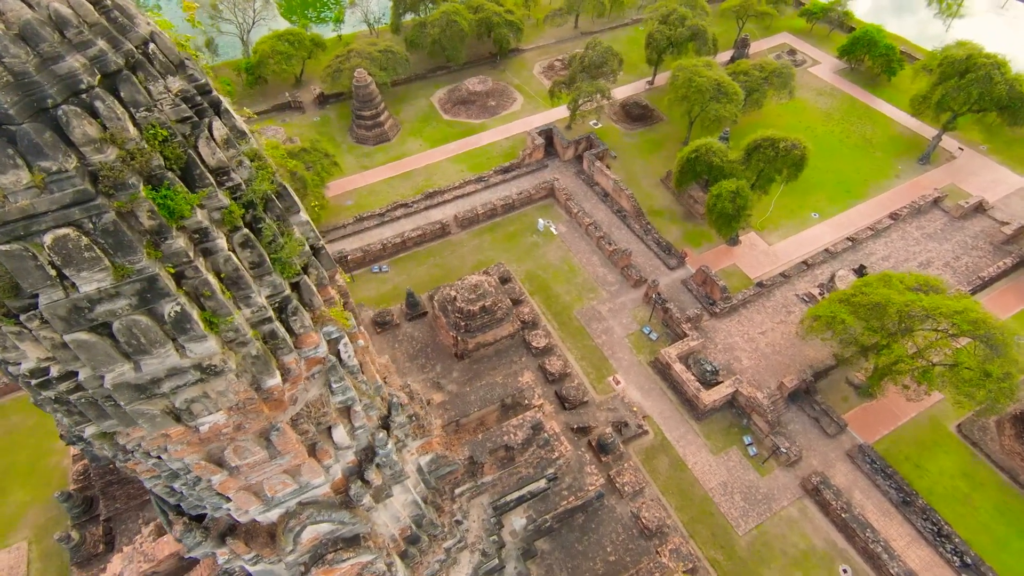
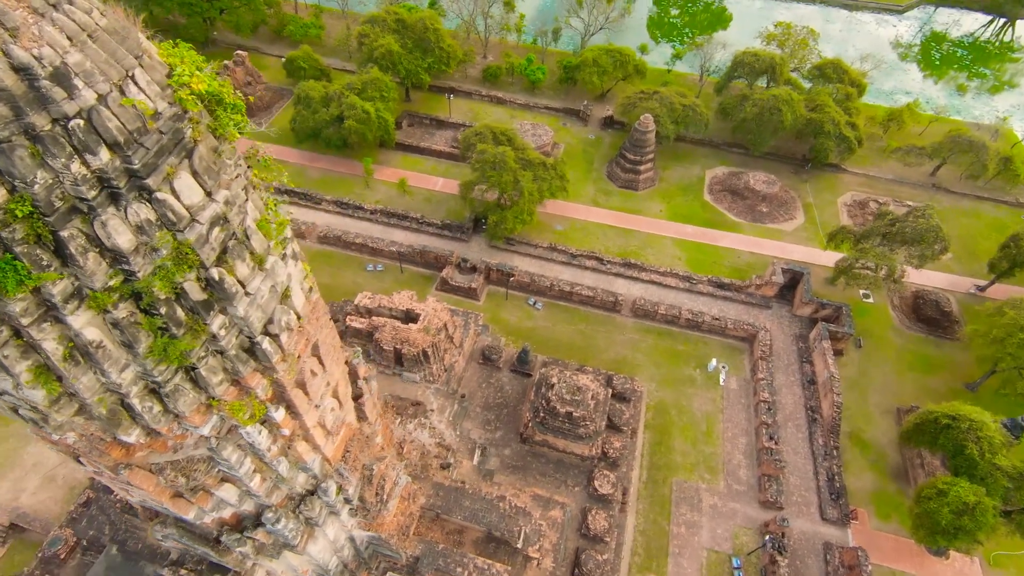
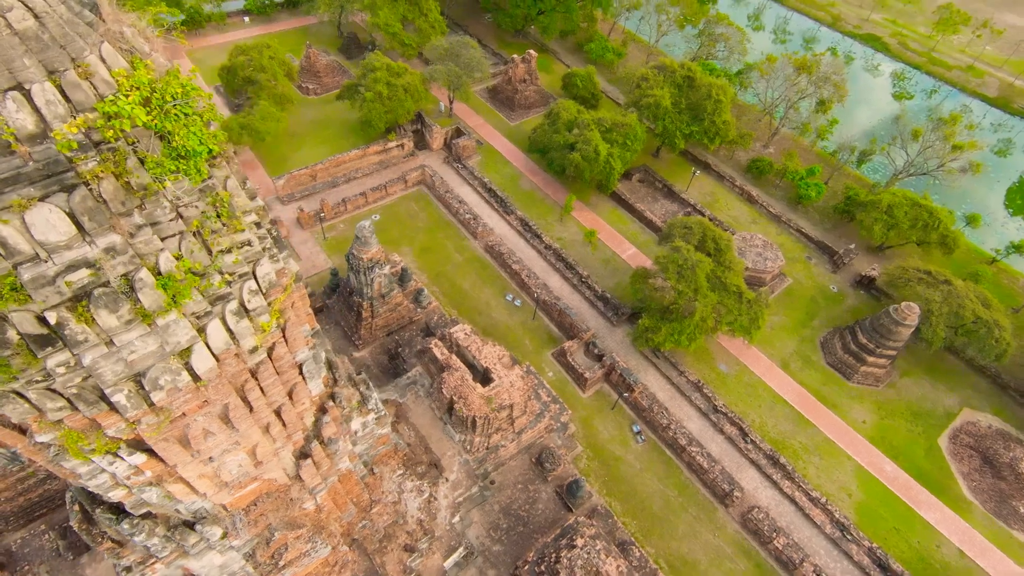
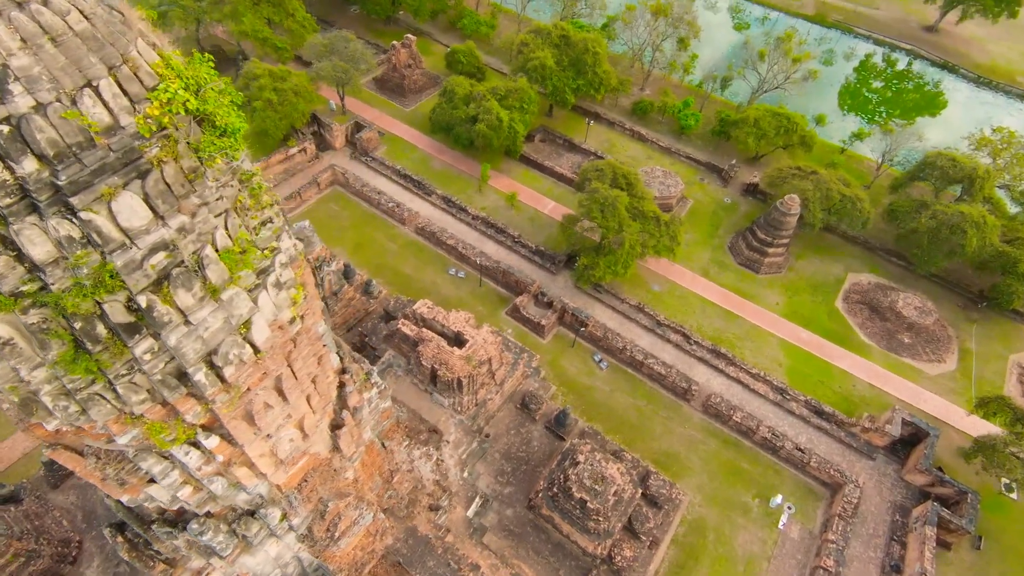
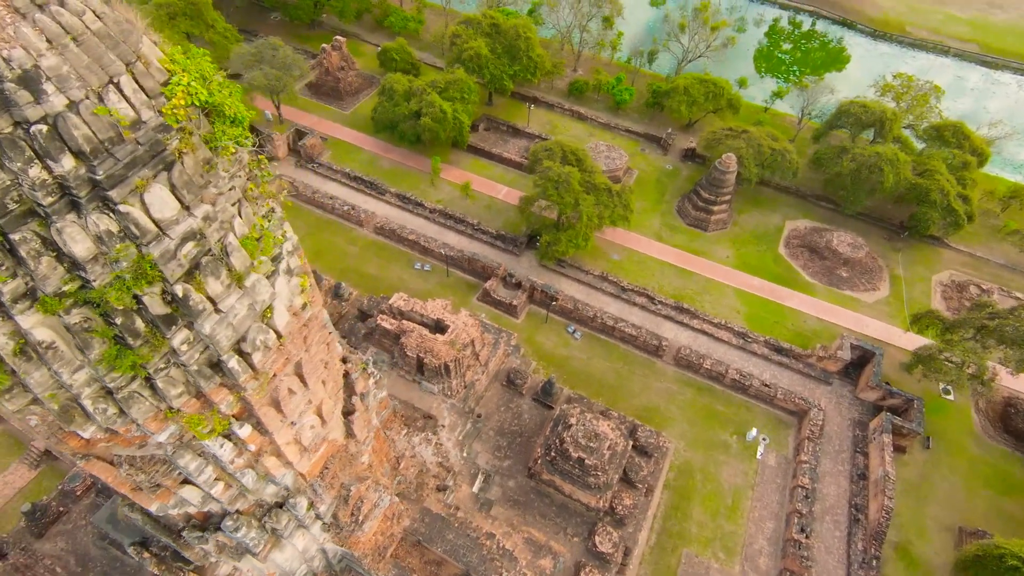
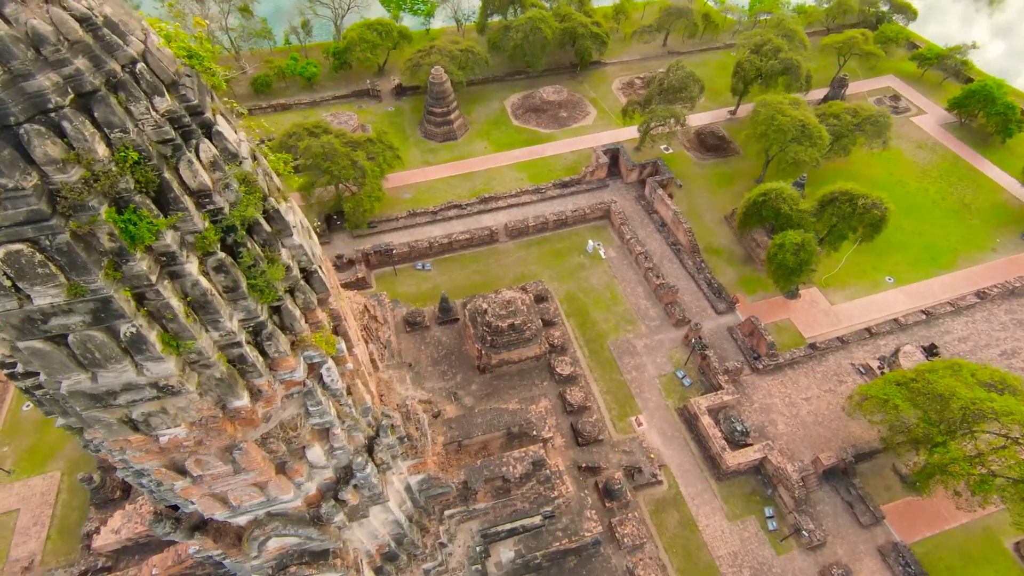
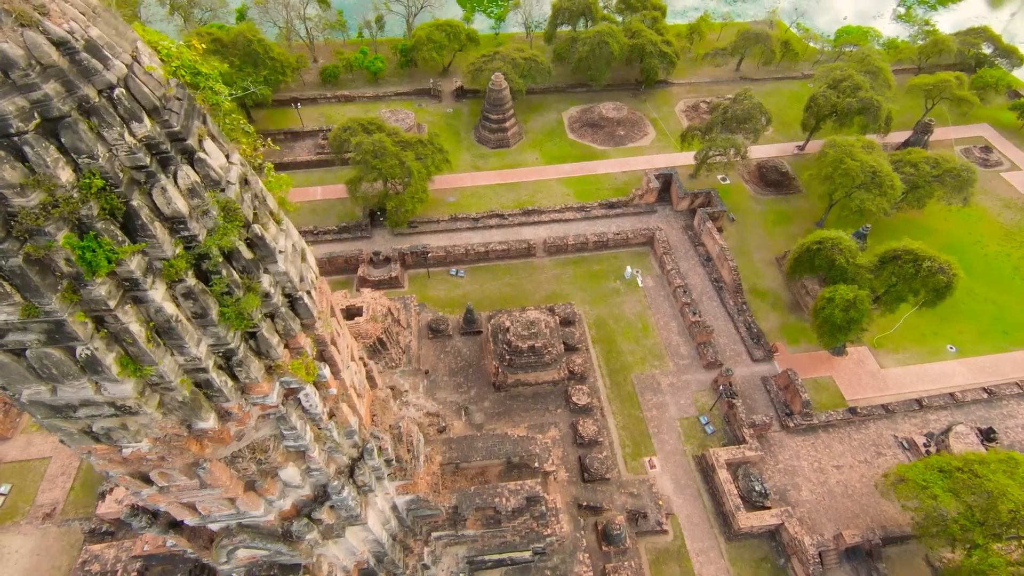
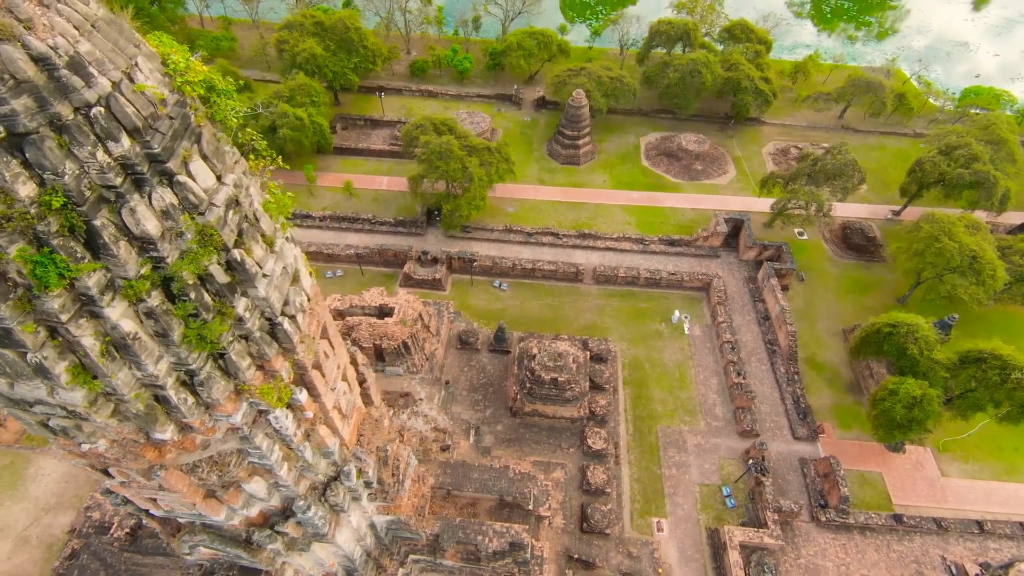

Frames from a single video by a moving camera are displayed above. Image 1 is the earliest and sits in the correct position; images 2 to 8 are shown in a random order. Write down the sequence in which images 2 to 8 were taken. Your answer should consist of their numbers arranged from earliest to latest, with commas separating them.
6, 7, 8, 2, 5, 4, 3
